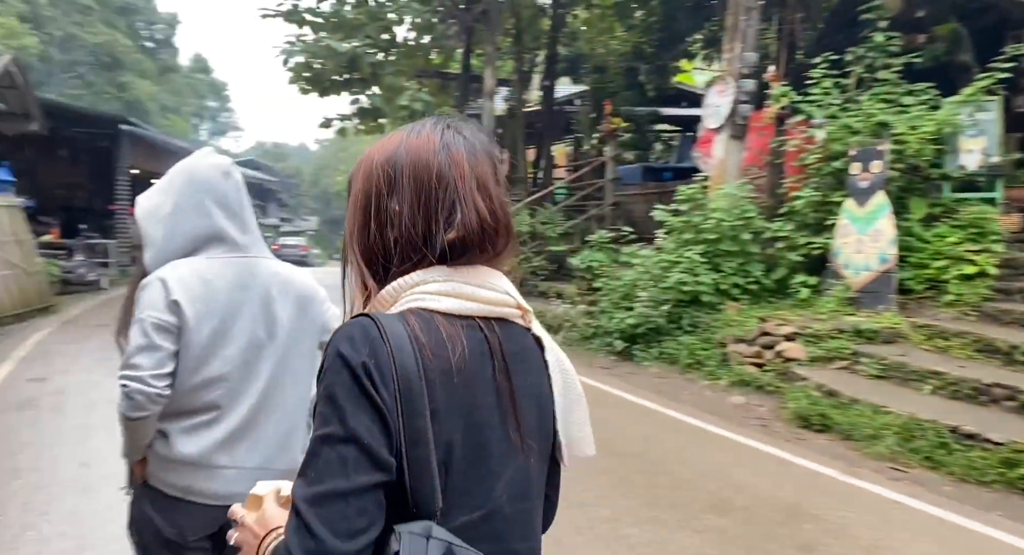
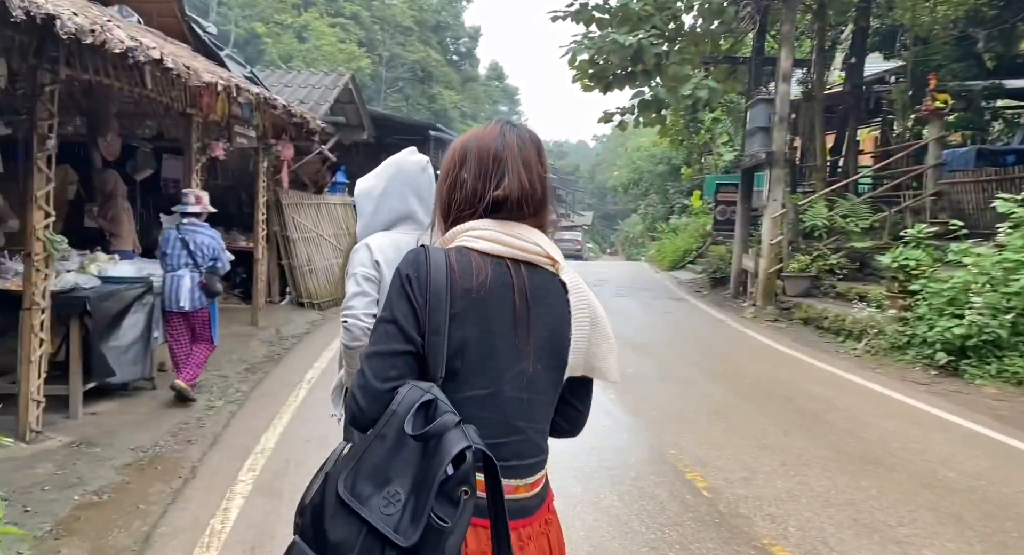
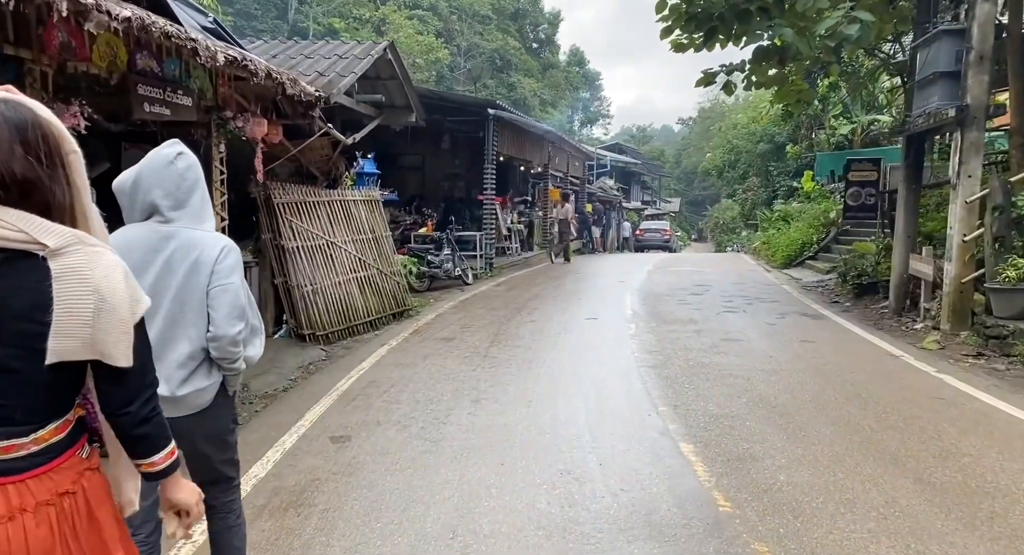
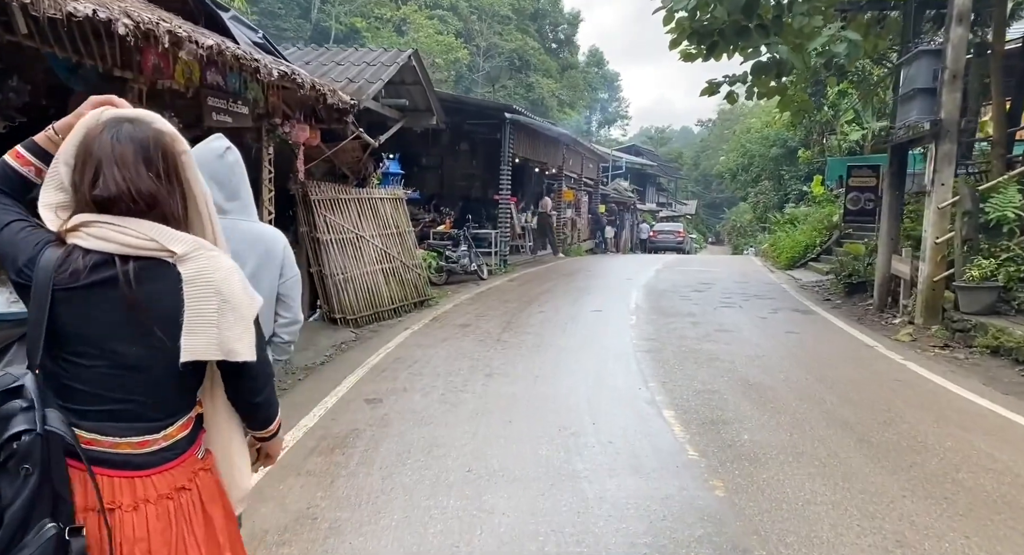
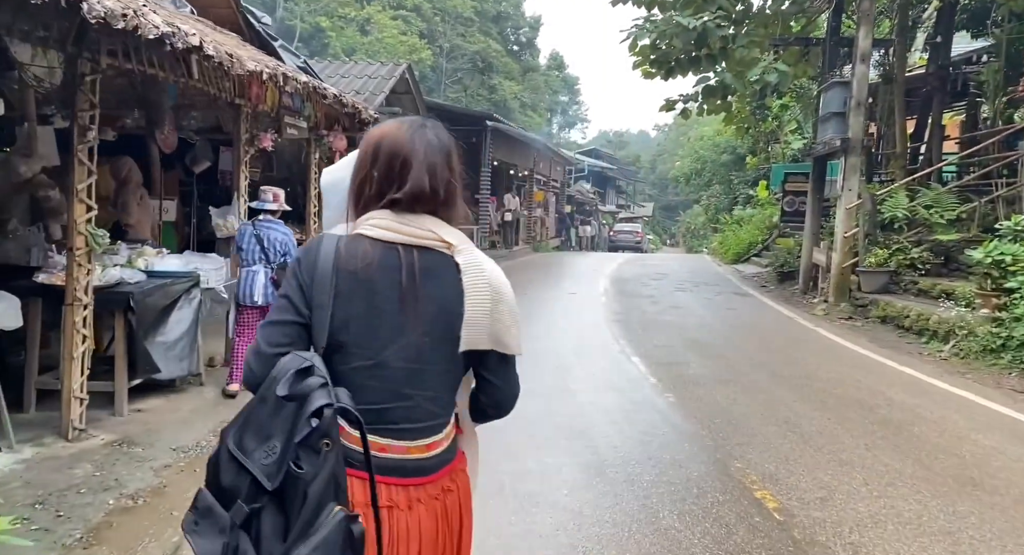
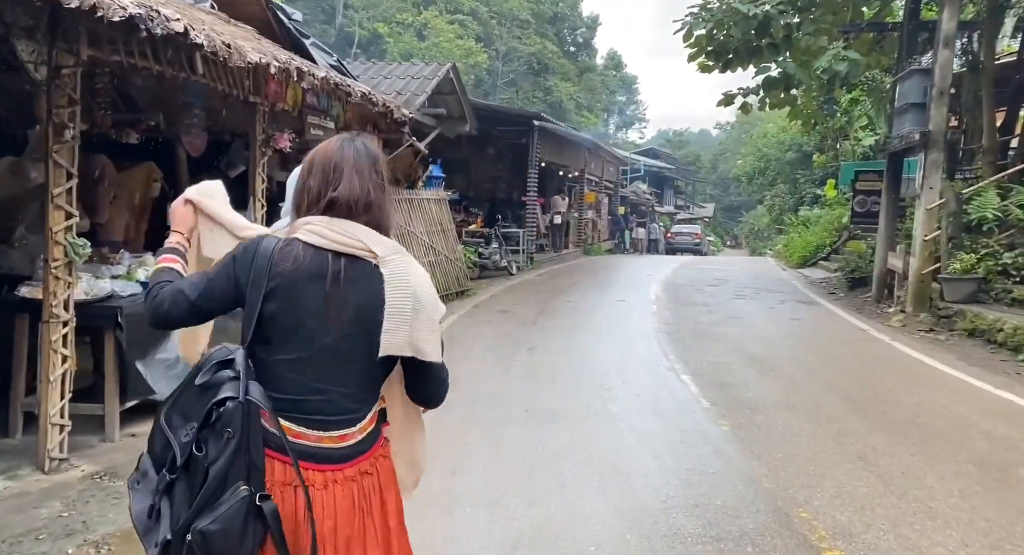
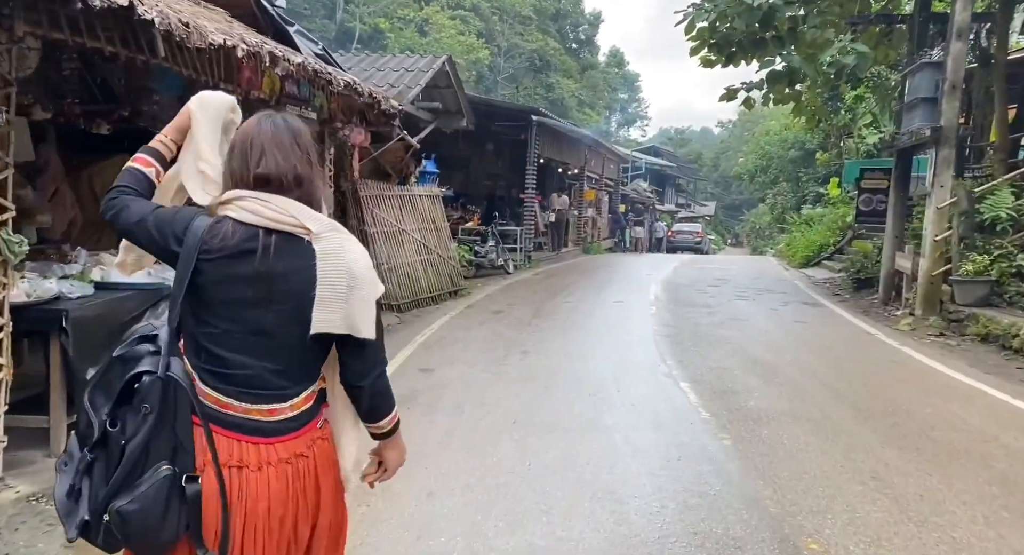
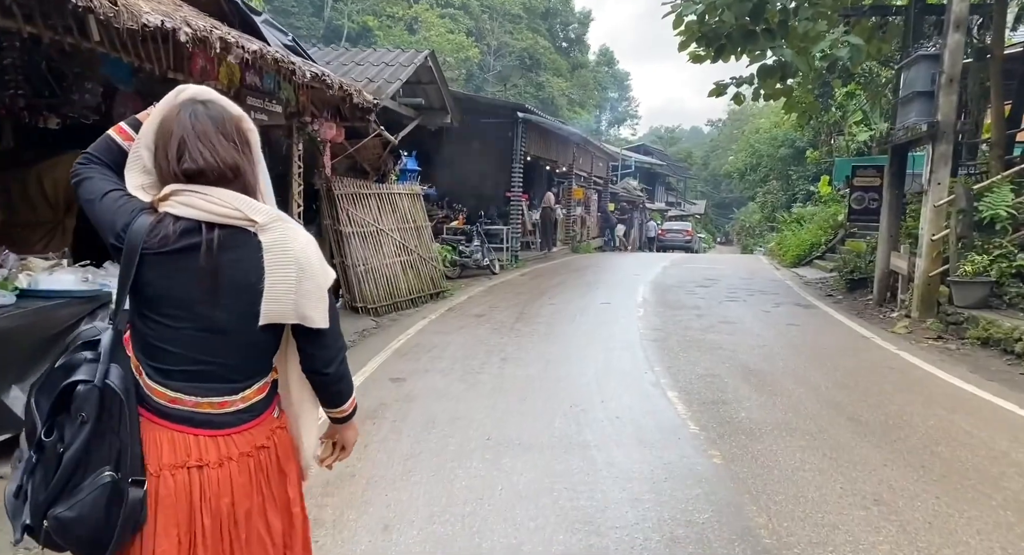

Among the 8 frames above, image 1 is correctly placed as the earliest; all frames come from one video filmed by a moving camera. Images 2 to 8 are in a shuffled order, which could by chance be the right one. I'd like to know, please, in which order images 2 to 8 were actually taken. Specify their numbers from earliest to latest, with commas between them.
2, 5, 6, 7, 8, 4, 3
